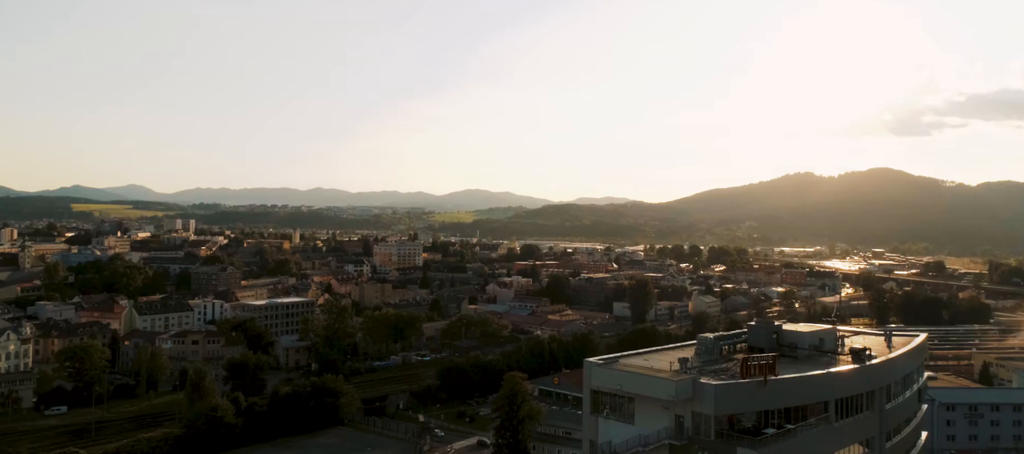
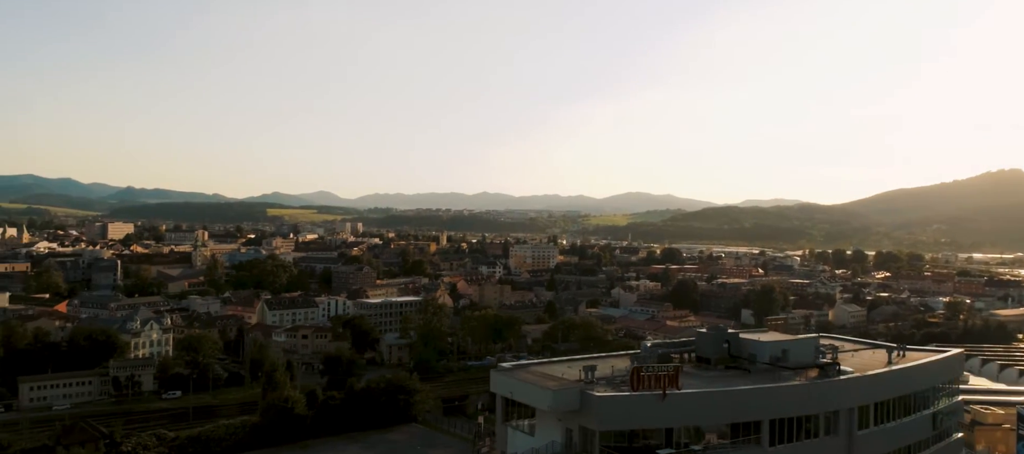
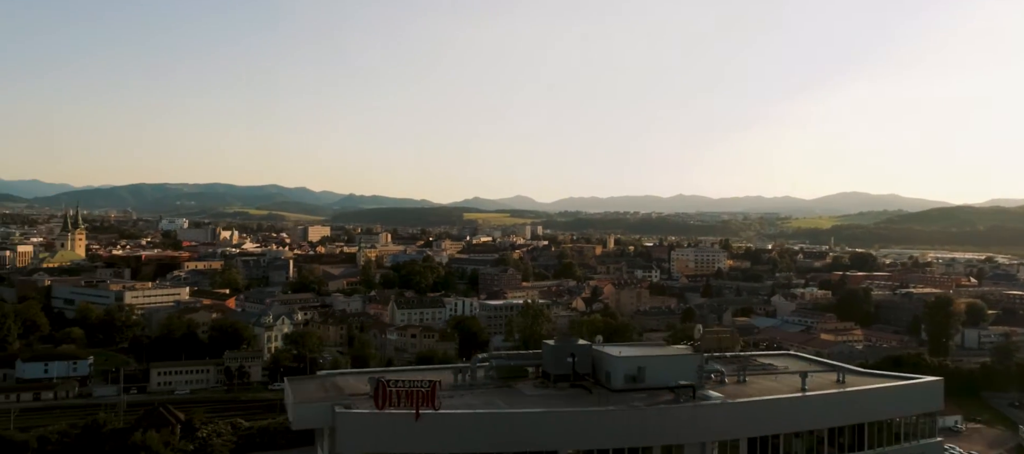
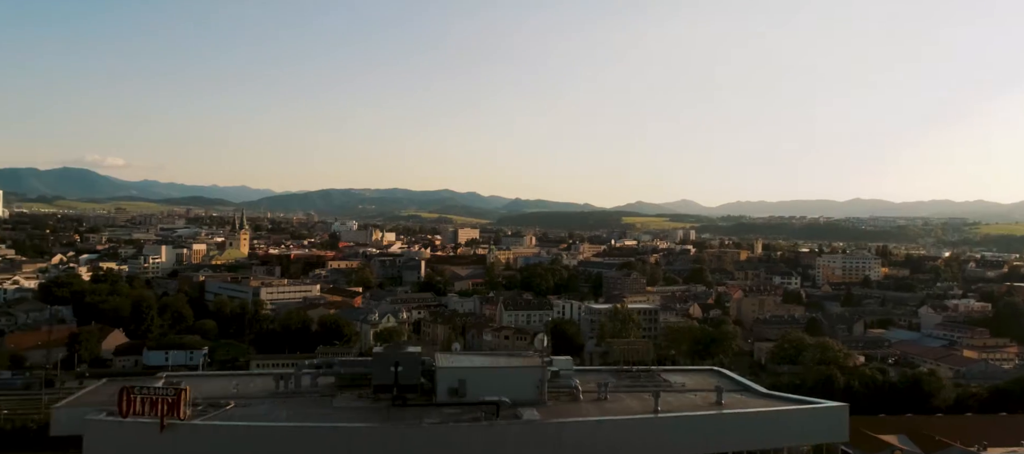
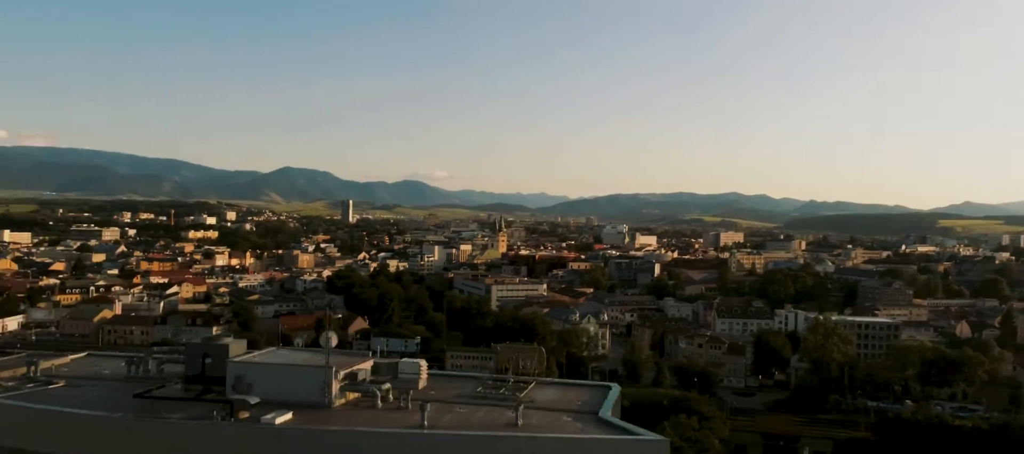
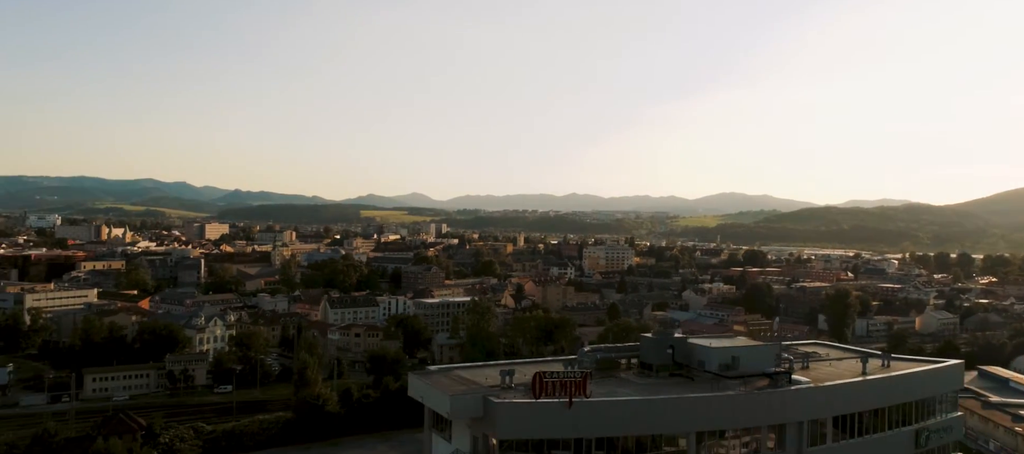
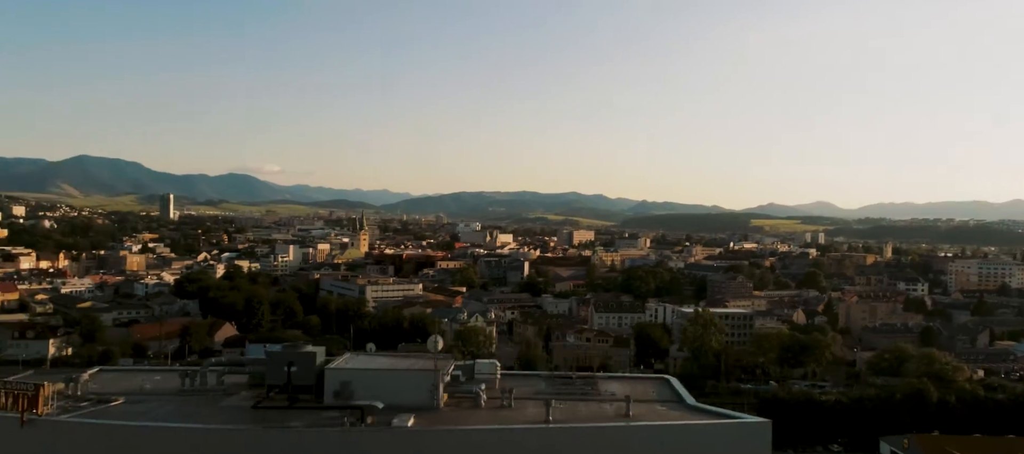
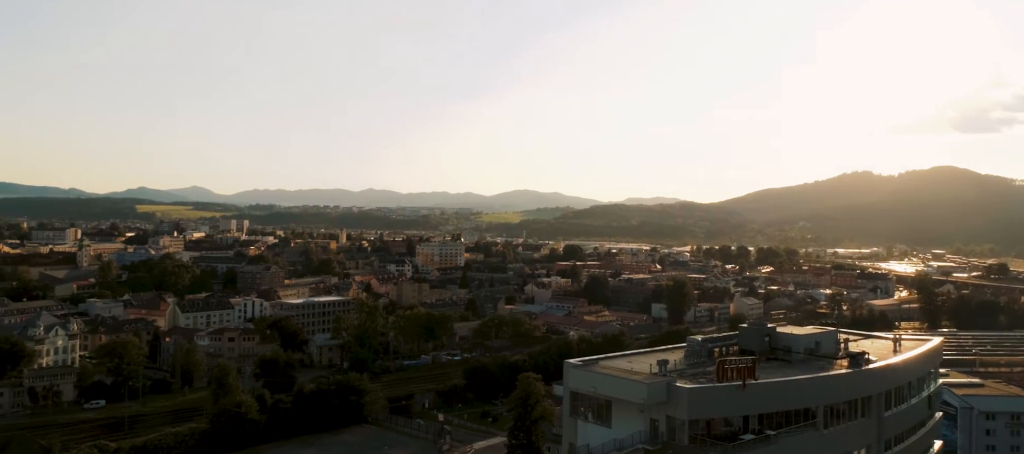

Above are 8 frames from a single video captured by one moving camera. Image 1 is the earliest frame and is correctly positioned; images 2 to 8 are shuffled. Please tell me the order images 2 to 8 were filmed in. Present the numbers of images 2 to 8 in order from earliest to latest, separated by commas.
8, 2, 6, 3, 4, 7, 5
